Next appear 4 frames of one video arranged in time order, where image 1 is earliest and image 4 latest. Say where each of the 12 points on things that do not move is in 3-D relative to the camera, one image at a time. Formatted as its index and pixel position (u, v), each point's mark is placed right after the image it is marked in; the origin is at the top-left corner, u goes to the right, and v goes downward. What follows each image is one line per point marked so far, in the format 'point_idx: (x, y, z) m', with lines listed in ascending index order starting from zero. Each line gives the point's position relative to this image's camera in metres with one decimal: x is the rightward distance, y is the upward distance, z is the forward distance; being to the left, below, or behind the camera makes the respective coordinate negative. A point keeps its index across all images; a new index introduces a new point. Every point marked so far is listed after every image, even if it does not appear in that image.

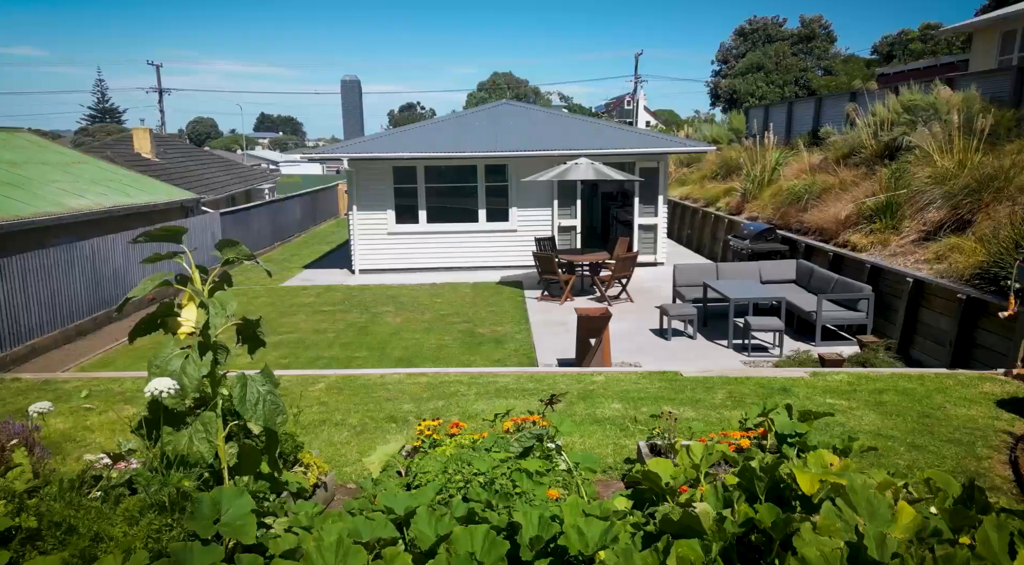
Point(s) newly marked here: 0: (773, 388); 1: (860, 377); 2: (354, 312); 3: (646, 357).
0: (+2.4, -1.0, +5.9) m
1: (+3.5, -0.9, +6.4) m
2: (-2.7, -0.5, +10.7) m
3: (+1.8, -1.0, +8.5) m
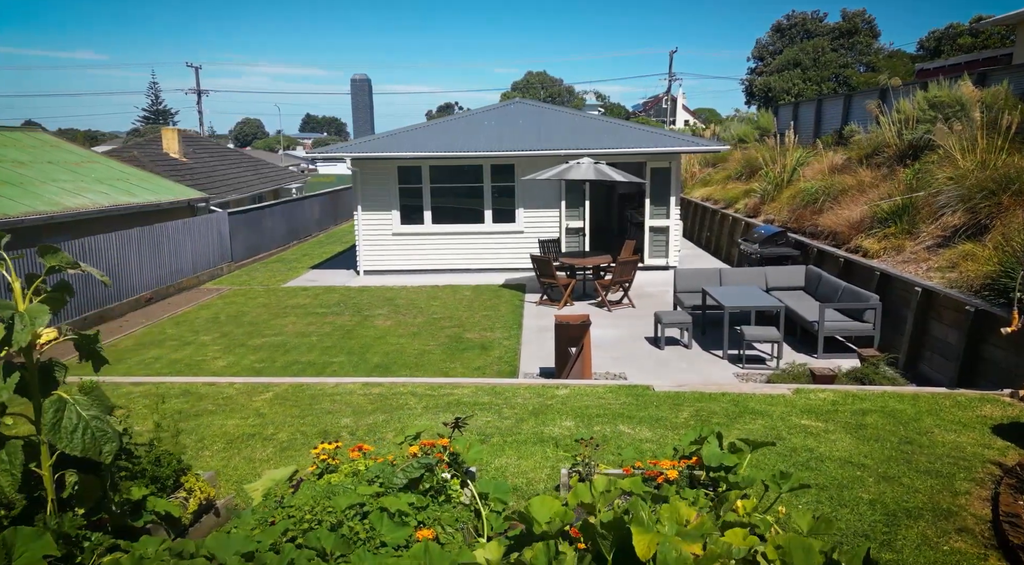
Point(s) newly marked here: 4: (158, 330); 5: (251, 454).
0: (+2.0, -1.1, +5.5) m
1: (+3.1, -1.0, +5.9) m
2: (-2.8, -0.5, +10.6) m
3: (+1.6, -1.1, +8.2) m
4: (-5.2, -0.7, +9.3) m
5: (-1.8, -1.2, +4.3) m
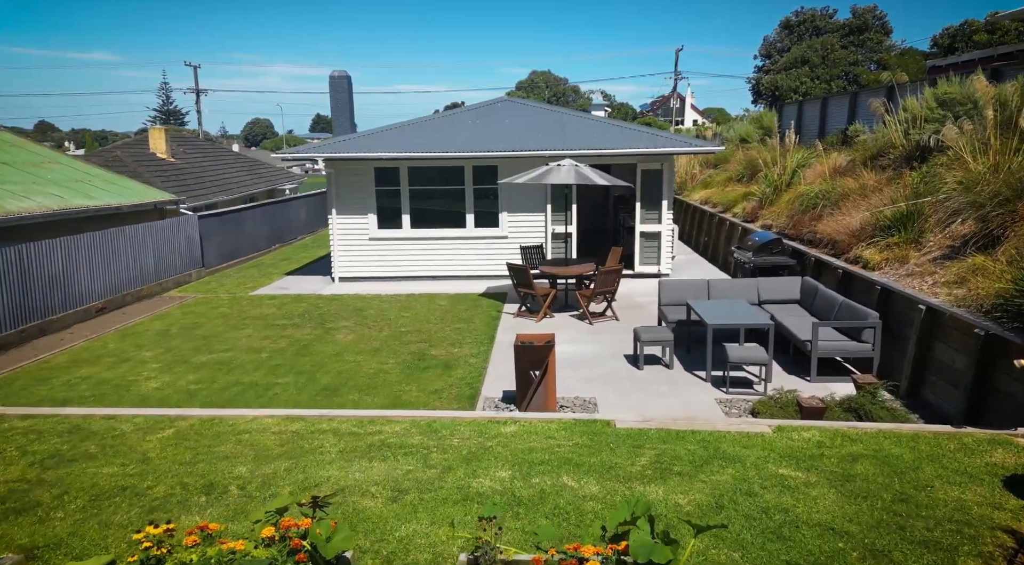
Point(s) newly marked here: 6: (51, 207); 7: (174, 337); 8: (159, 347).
0: (+1.5, -1.3, +4.7) m
1: (+2.6, -1.2, +5.1) m
2: (-3.2, -0.7, +9.9) m
3: (+1.1, -1.3, +7.4) m
4: (-5.6, -0.8, +8.7) m
5: (-2.3, -1.3, +3.6) m
6: (-7.3, +1.2, +10.1) m
7: (-4.8, -0.8, +9.1) m
8: (-4.8, -0.9, +8.6) m
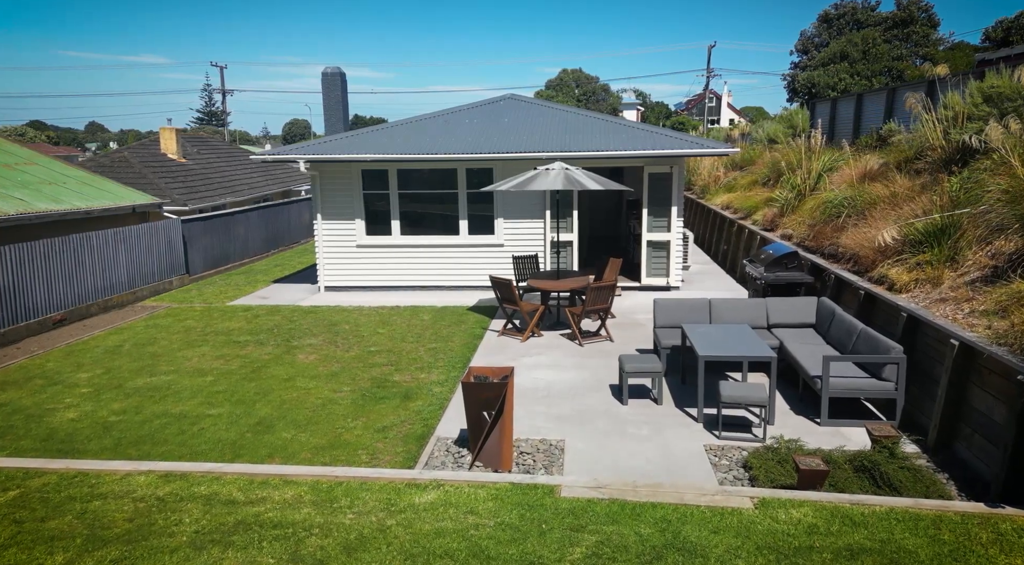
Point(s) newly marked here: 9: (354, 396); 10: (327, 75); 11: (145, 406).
0: (+1.0, -1.5, +3.7) m
1: (+2.1, -1.5, +4.1) m
2: (-3.5, -0.9, +9.2) m
3: (+0.7, -1.5, +6.4) m
4: (-6.0, -1.0, +8.0) m
5: (-2.9, -1.5, +2.8) m
6: (-7.5, +1.0, +9.5) m
7: (-5.1, -1.0, +8.4) m
8: (-5.1, -1.1, +7.9) m
9: (-1.8, -1.3, +7.3) m
10: (-4.2, +4.8, +14.7) m
11: (-3.9, -1.3, +6.8) m
